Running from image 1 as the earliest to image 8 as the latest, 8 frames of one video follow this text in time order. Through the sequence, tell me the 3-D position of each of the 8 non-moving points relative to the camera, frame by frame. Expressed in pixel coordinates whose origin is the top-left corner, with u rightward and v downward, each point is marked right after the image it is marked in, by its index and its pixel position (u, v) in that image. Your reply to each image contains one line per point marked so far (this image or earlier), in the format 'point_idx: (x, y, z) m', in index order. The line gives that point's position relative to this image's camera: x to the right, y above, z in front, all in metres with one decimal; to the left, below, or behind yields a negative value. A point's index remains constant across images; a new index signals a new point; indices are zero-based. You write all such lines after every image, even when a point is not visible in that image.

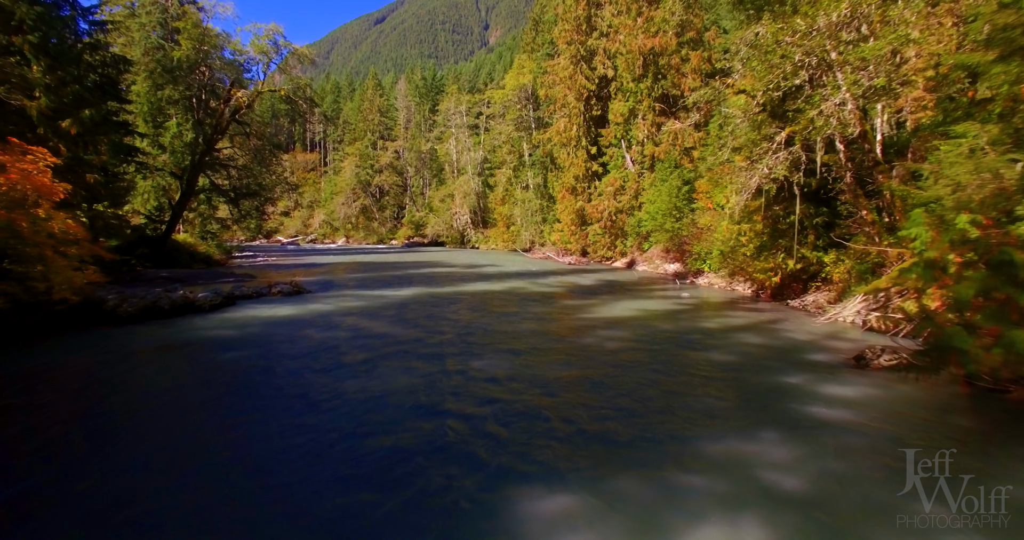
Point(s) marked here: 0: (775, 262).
0: (+7.5, +0.2, +13.0) m
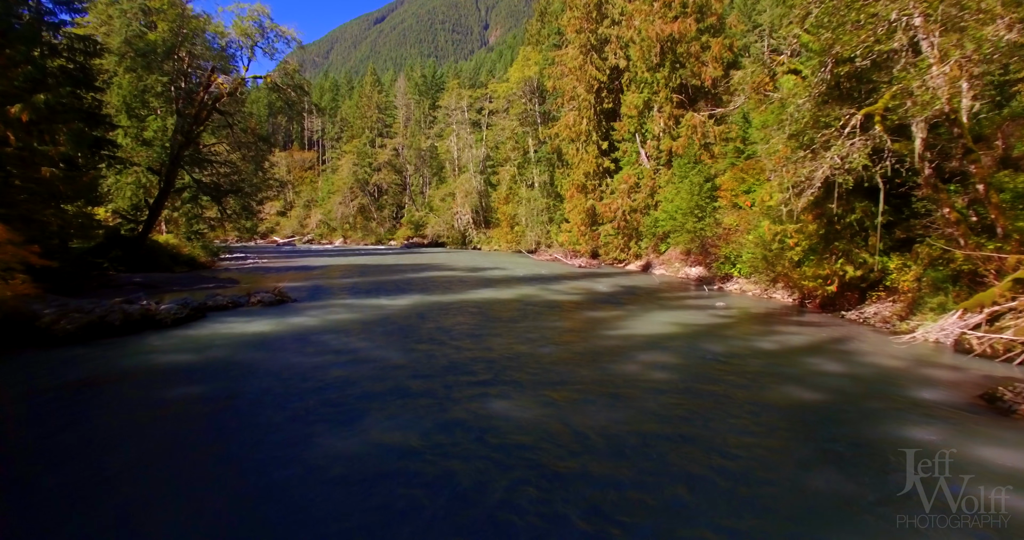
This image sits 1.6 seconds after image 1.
0: (+7.9, 0.0, +11.2) m
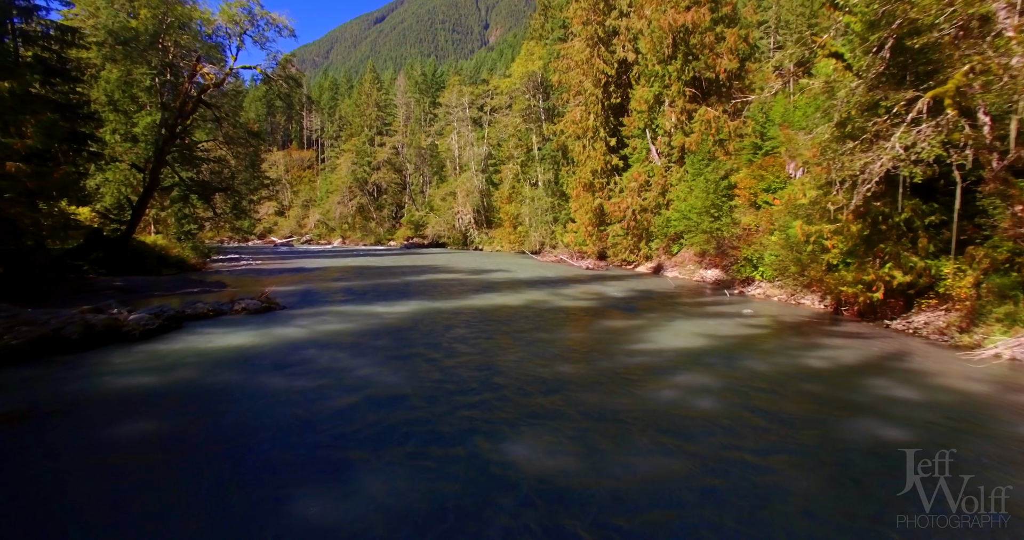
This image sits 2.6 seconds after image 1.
0: (+8.1, -0.1, +10.1) m
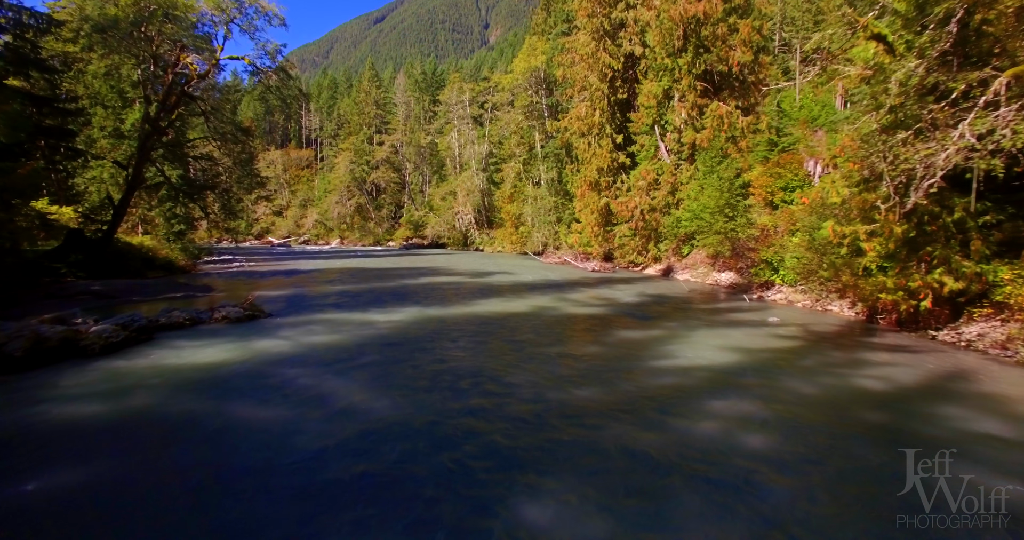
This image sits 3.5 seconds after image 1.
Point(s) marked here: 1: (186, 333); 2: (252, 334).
0: (+8.2, -0.2, +9.2) m
1: (-6.8, -1.3, +9.5) m
2: (-5.5, -1.3, +9.6) m
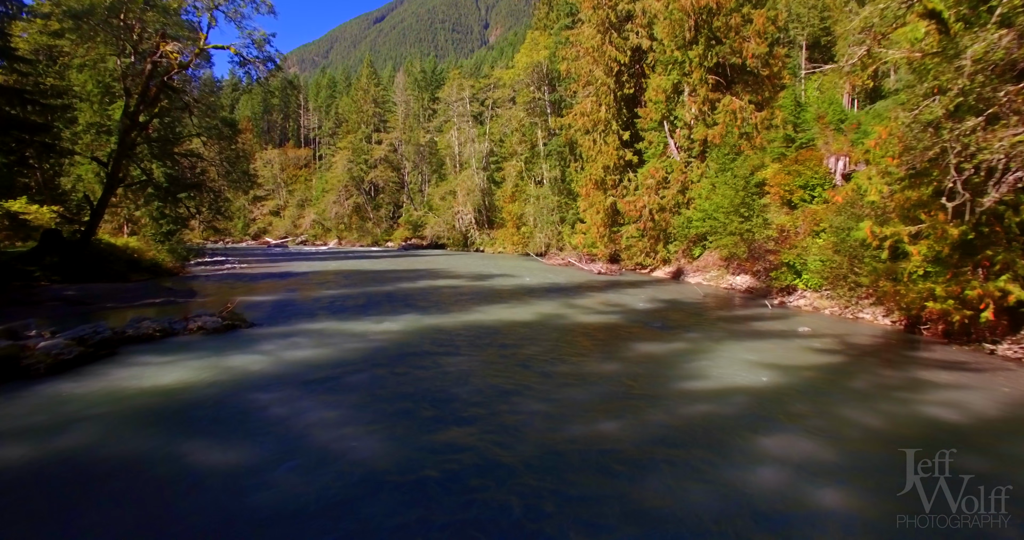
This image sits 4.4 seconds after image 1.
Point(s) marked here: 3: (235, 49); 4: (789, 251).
0: (+8.4, -0.3, +8.2) m
1: (-6.7, -1.4, +8.5) m
2: (-5.4, -1.5, +8.6) m
3: (-9.3, +7.4, +15.2) m
4: (+8.8, +0.6, +14.5) m
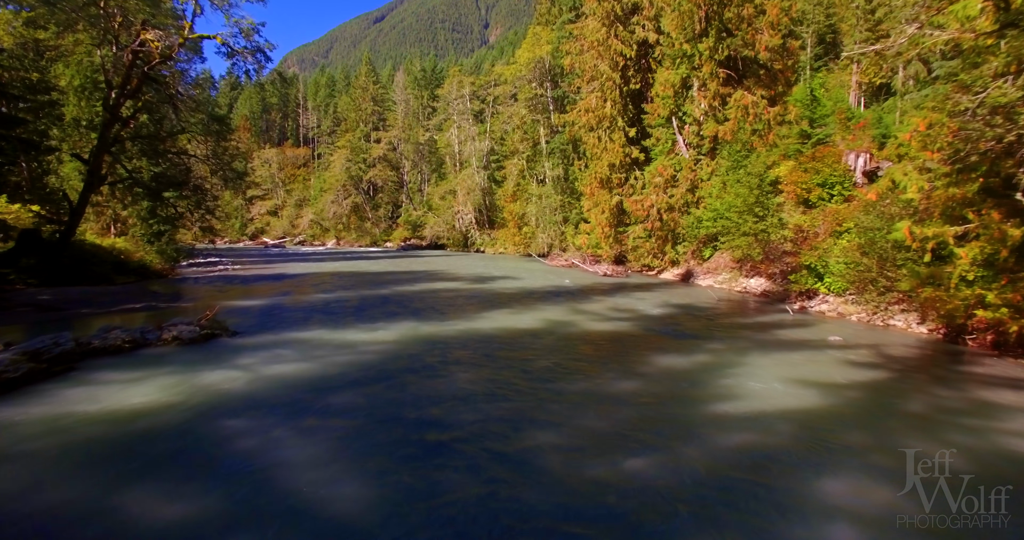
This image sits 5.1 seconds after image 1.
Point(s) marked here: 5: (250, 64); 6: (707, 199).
0: (+8.5, -0.4, +7.3) m
1: (-6.6, -1.5, +7.7) m
2: (-5.3, -1.5, +7.8) m
3: (-9.2, +7.3, +14.4) m
4: (+8.9, +0.5, +13.6) m
5: (-8.6, +6.8, +15.1) m
6: (+8.2, +3.0, +19.2) m
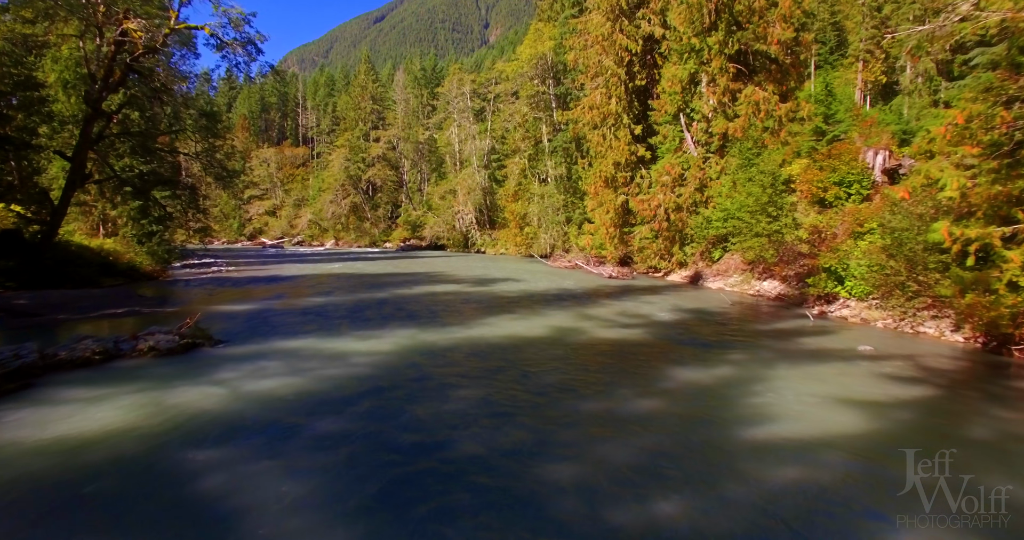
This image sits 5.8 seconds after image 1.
0: (+8.6, -0.5, +6.6) m
1: (-6.5, -1.6, +7.0) m
2: (-5.2, -1.6, +7.1) m
3: (-9.1, +7.2, +13.7) m
4: (+9.0, +0.4, +12.9) m
5: (-8.6, +6.7, +14.4) m
6: (+8.3, +2.9, +18.5) m
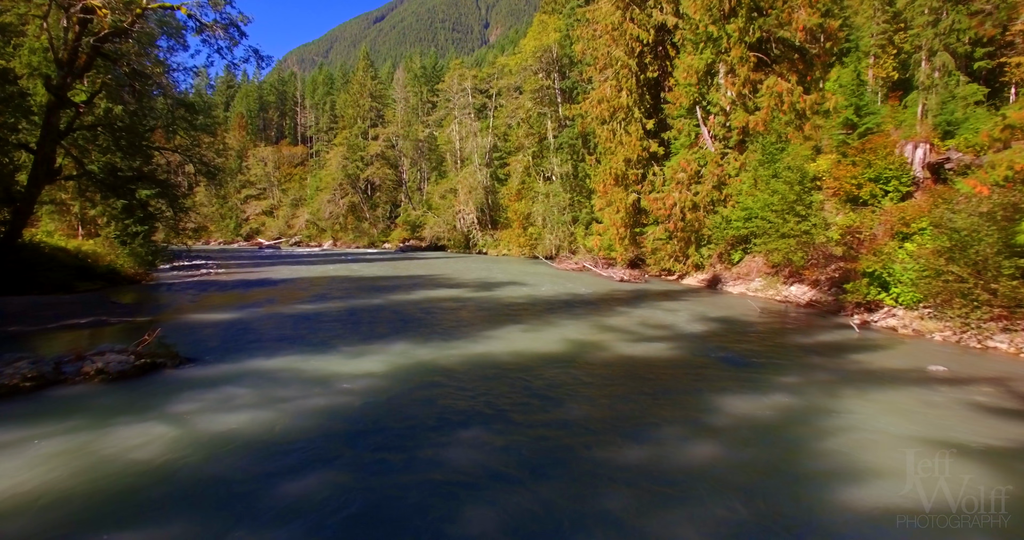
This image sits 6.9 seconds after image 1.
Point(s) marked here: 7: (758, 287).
0: (+8.8, -0.6, +5.4) m
1: (-6.3, -1.7, +5.8) m
2: (-4.9, -1.7, +5.9) m
3: (-8.9, +7.1, +12.5) m
4: (+9.2, +0.3, +11.7) m
5: (-8.3, +6.6, +13.1) m
6: (+8.5, +2.8, +17.3) m
7: (+8.6, -0.6, +15.9) m
